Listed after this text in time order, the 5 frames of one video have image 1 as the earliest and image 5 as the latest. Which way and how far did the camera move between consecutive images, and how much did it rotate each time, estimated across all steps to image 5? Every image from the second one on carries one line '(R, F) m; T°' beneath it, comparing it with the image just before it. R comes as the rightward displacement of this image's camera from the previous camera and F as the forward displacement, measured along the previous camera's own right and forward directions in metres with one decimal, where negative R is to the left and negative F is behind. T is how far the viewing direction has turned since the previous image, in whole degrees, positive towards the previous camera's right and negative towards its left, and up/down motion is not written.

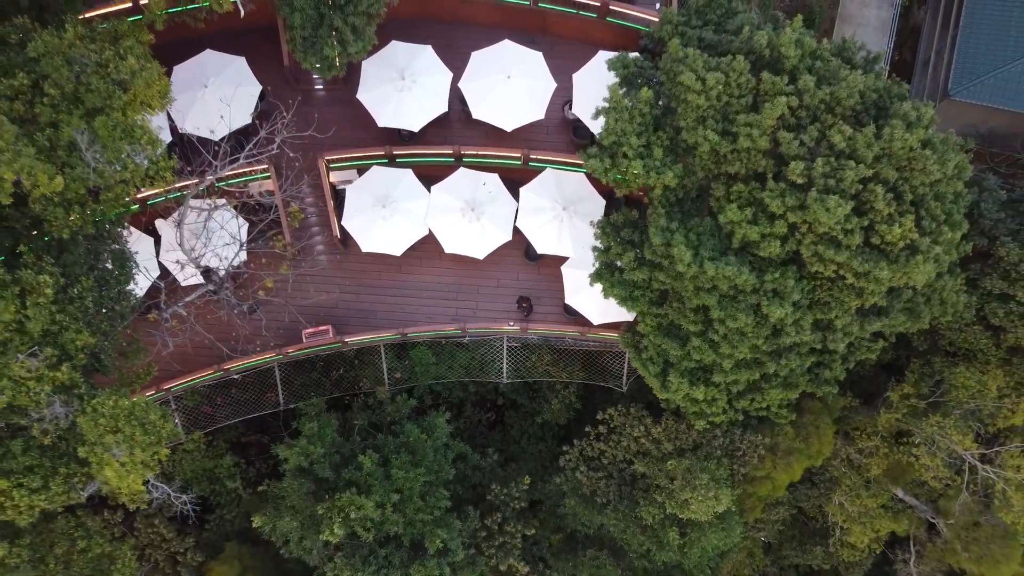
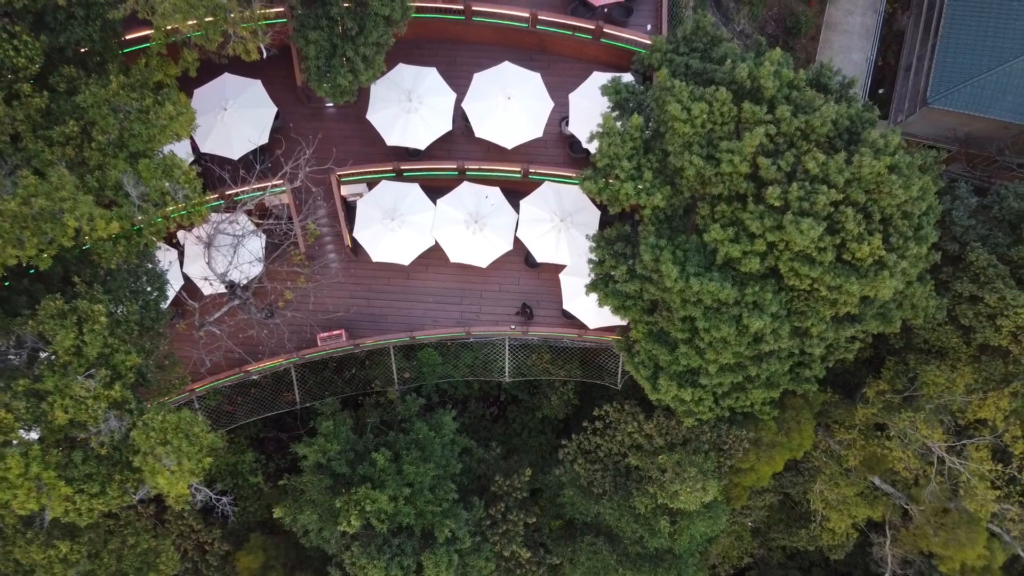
(-0.1, -0.9) m; 0°
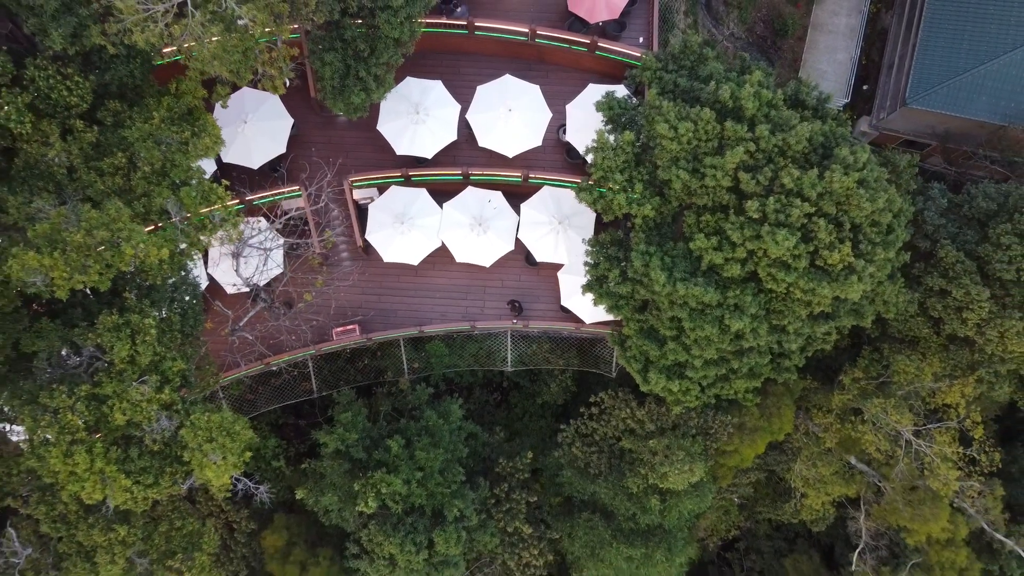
(-0.1, -1.1) m; 0°
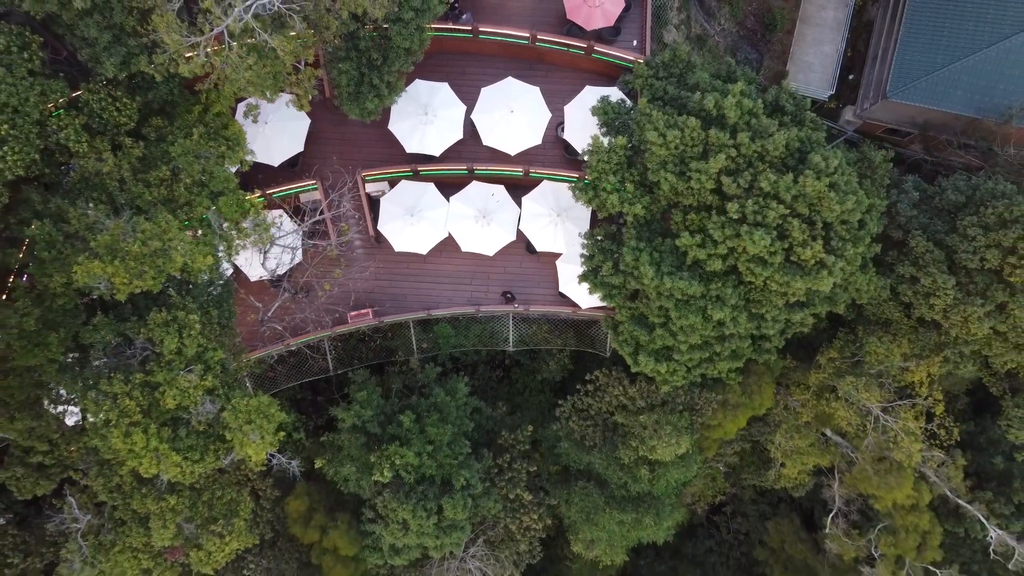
(0.0, -1.3) m; 0°
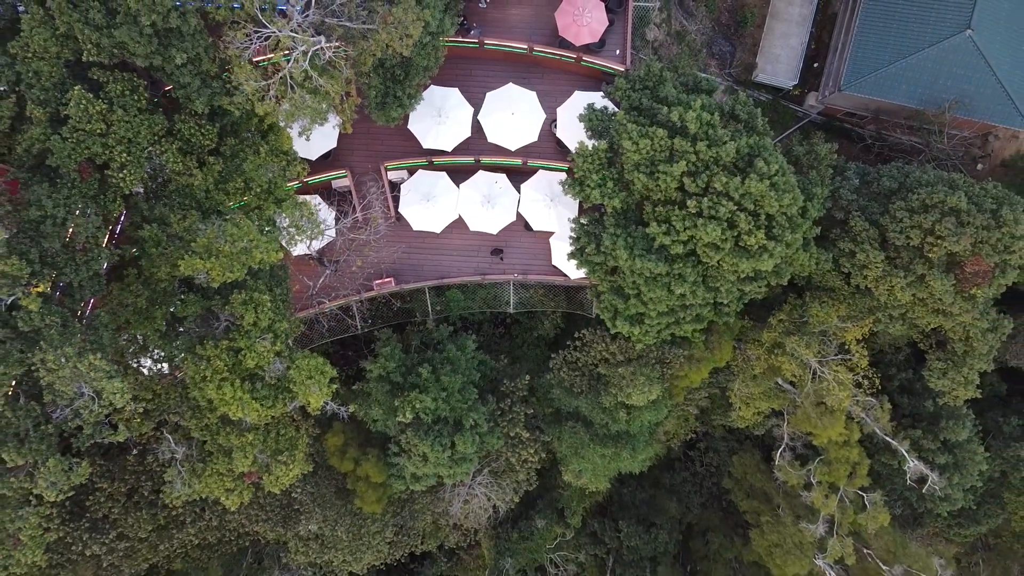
(0.0, -3.2) m; 0°
